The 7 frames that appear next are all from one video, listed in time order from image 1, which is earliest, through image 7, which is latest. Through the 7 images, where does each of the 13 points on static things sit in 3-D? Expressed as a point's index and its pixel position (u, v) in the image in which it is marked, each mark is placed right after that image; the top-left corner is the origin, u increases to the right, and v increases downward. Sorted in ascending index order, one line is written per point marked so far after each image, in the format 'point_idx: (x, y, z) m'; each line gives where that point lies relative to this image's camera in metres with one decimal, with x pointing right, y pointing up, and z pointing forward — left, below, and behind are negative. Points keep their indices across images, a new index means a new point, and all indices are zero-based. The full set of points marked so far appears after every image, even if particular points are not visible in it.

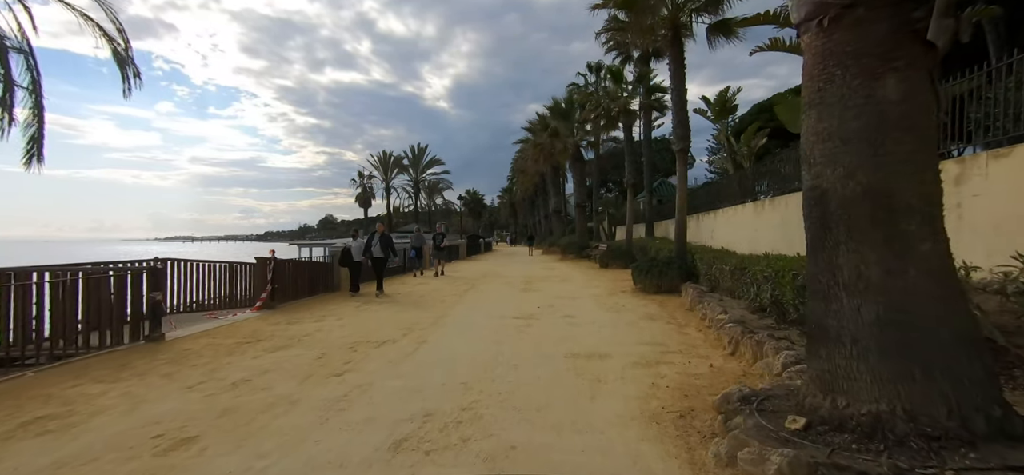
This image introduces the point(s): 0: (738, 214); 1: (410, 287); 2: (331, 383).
0: (+7.1, +0.7, +13.3) m
1: (-3.1, -1.6, +12.8) m
2: (-2.0, -1.6, +4.6) m
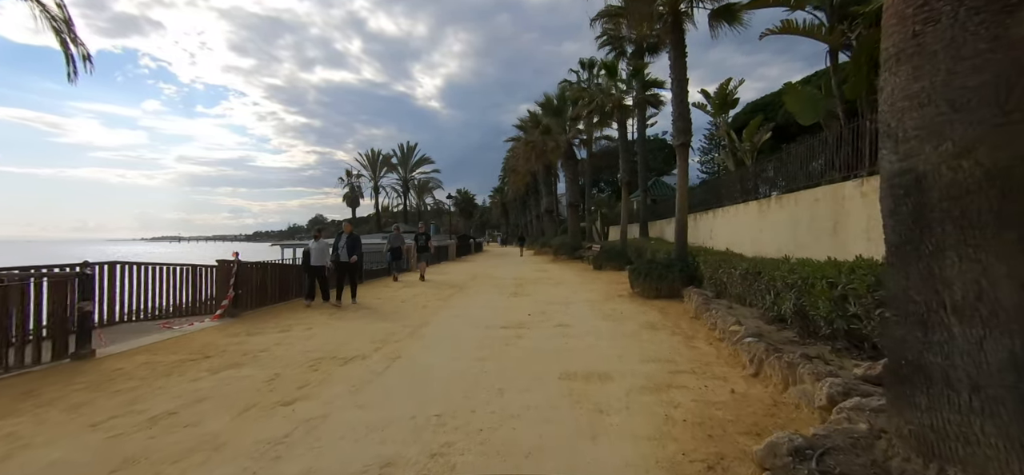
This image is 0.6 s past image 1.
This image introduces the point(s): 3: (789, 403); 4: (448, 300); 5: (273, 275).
0: (+6.8, +0.7, +12.6) m
1: (-3.4, -1.6, +11.9) m
2: (-2.1, -1.6, +3.8) m
3: (+2.4, -1.4, +3.6) m
4: (-1.6, -1.6, +10.9) m
5: (-5.5, -0.9, +9.7) m
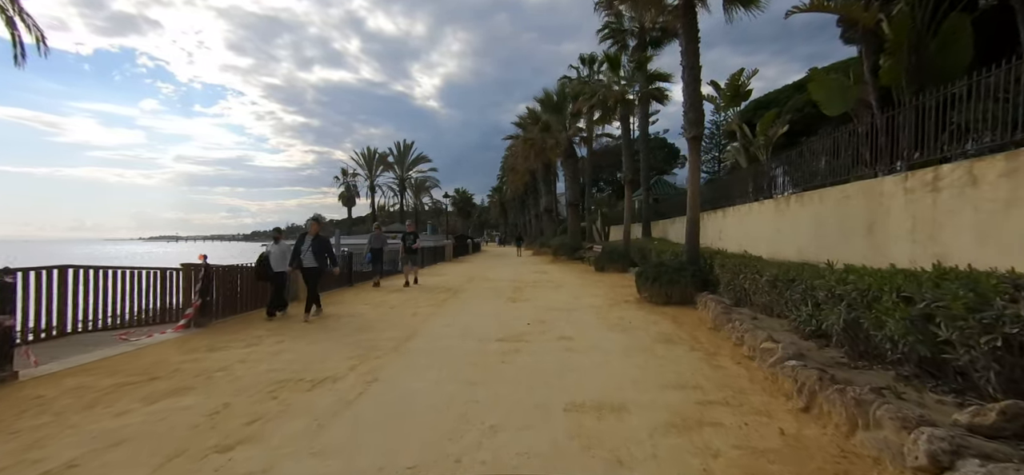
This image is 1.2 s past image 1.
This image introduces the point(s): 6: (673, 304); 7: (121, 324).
0: (+6.7, +0.7, +11.8) m
1: (-3.5, -1.6, +11.1) m
2: (-2.1, -1.6, +3.0) m
3: (+2.3, -1.5, +2.8) m
4: (-1.7, -1.6, +10.1) m
5: (-5.5, -0.9, +8.9) m
6: (+3.5, -1.5, +9.3) m
7: (-6.9, -1.5, +7.6) m
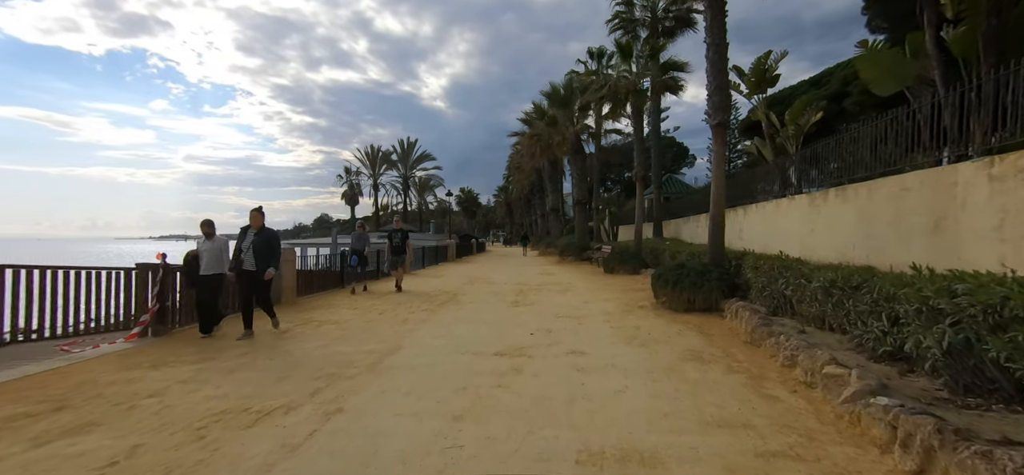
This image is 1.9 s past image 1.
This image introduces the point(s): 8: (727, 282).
0: (+6.8, +0.7, +10.7) m
1: (-3.4, -1.5, +10.2) m
2: (-2.2, -1.6, +2.0) m
3: (+2.3, -1.4, +1.8) m
4: (-1.6, -1.6, +9.1) m
5: (-5.5, -0.8, +7.9) m
6: (+3.5, -1.4, +8.2) m
7: (-6.9, -1.5, +6.7) m
8: (+4.1, -0.8, +8.2) m
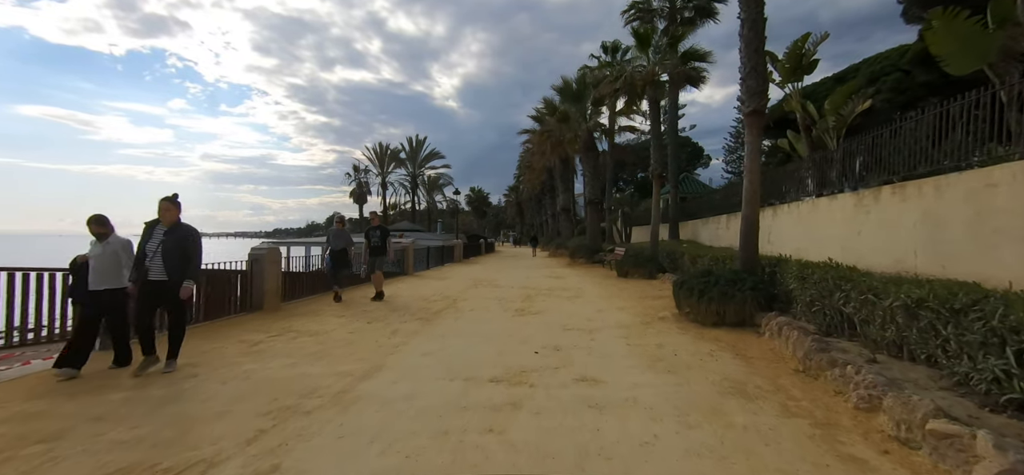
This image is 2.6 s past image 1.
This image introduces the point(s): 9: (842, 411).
0: (+6.9, +0.6, +9.6) m
1: (-3.3, -1.5, +9.3) m
2: (-2.3, -1.6, +1.1) m
3: (+2.2, -1.5, +0.8) m
4: (-1.6, -1.6, +8.1) m
5: (-5.5, -0.8, +7.1) m
6: (+3.6, -1.5, +7.1) m
7: (-6.9, -1.4, +5.9) m
8: (+4.2, -0.9, +7.1) m
9: (+2.8, -1.5, +3.7) m
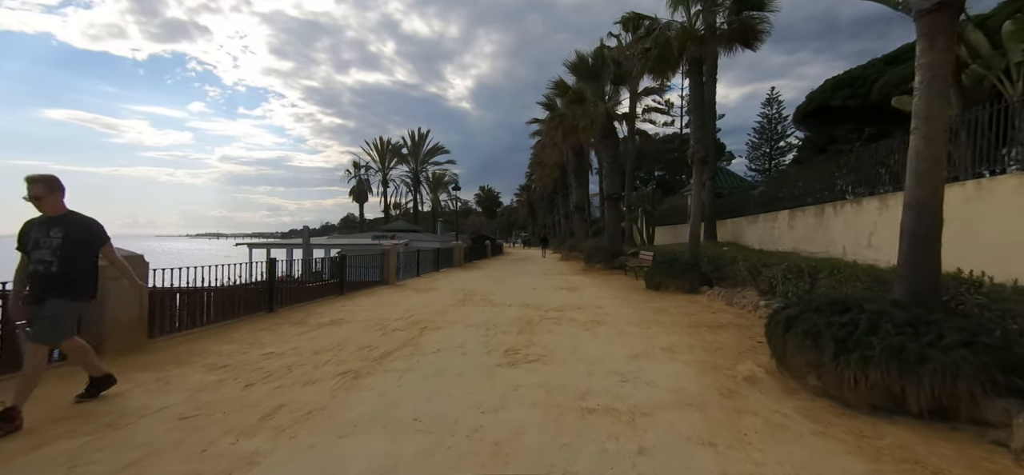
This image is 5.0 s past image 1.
0: (+6.7, +0.5, +5.9) m
1: (-3.5, -1.6, +5.9) m
2: (-2.7, -1.6, -2.3) m
3: (+1.7, -1.5, -2.8) m
4: (-1.8, -1.6, +4.7) m
5: (-5.7, -0.8, +3.8) m
6: (+3.3, -1.5, +3.6) m
7: (-7.2, -1.4, +2.6) m
8: (+3.9, -0.9, +3.5) m
9: (+2.5, -1.5, +0.1) m
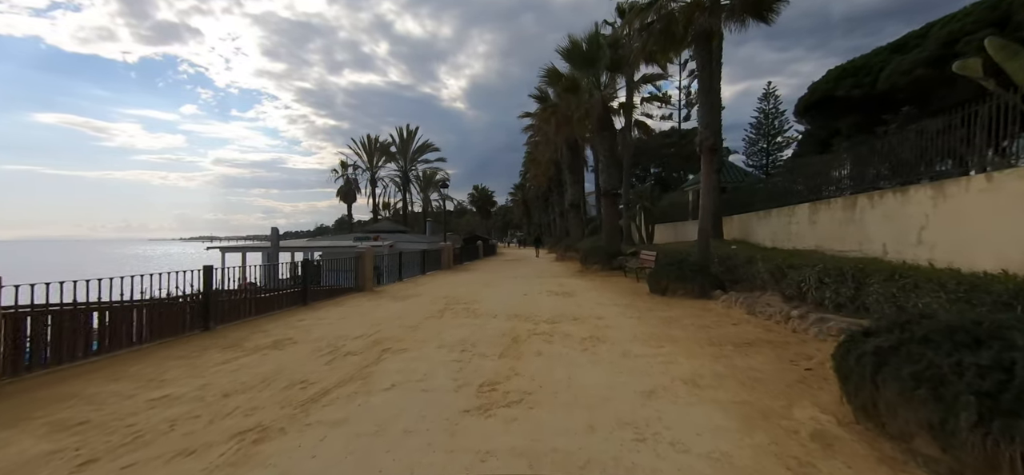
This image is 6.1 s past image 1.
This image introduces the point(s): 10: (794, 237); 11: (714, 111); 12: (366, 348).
0: (+6.4, +0.6, +4.4) m
1: (-3.8, -1.6, +4.4) m
2: (-2.9, -1.6, -3.9) m
3: (+1.5, -1.5, -4.3) m
4: (-2.1, -1.7, +3.2) m
5: (-6.0, -0.9, +2.2) m
6: (+3.1, -1.5, +2.1) m
7: (-7.4, -1.5, +1.1) m
8: (+3.7, -0.9, +2.0) m
9: (+2.2, -1.5, -1.4) m
10: (+8.5, 0.0, +12.8) m
11: (+5.9, +3.7, +12.6) m
12: (-2.3, -1.7, +6.8) m
